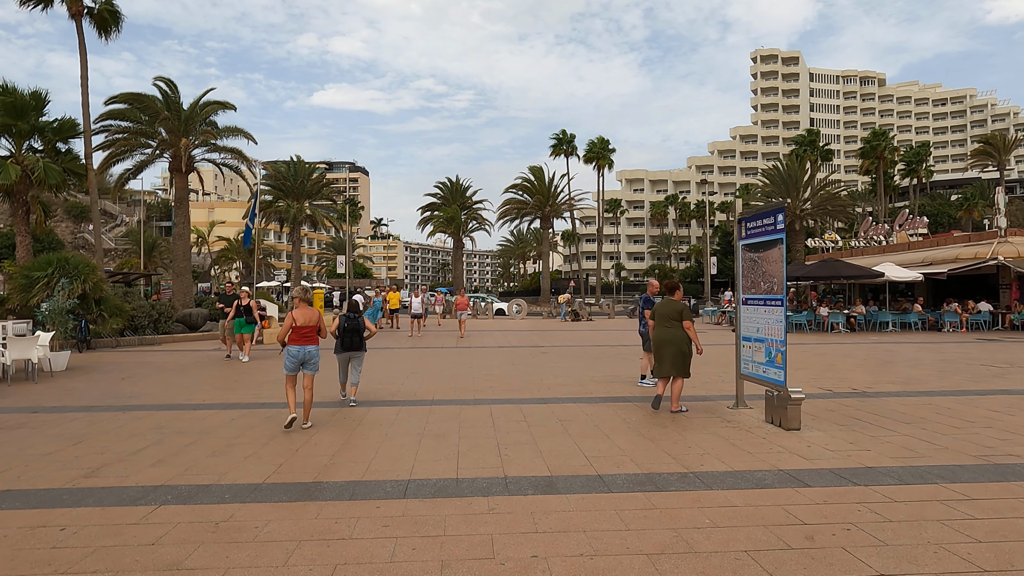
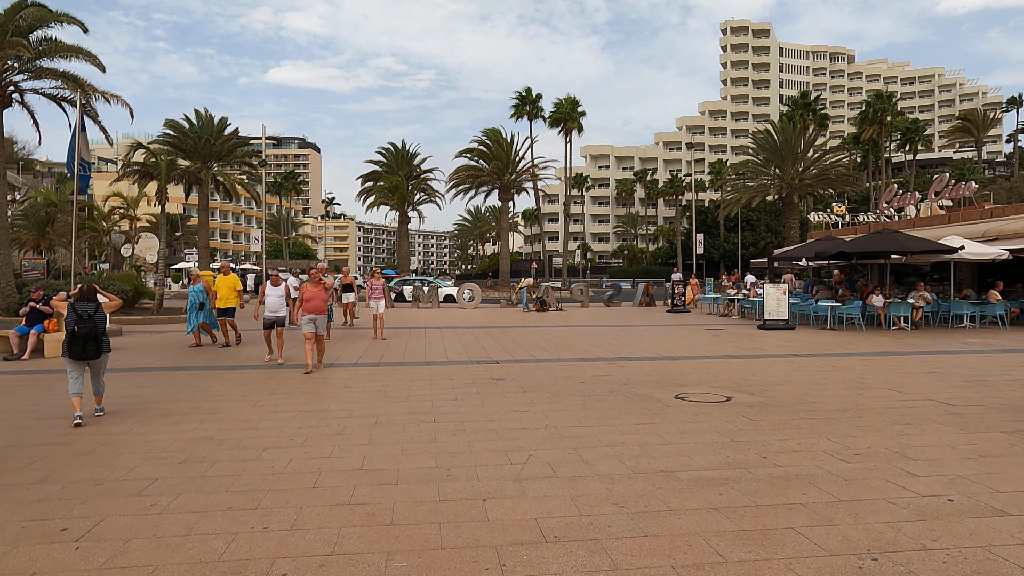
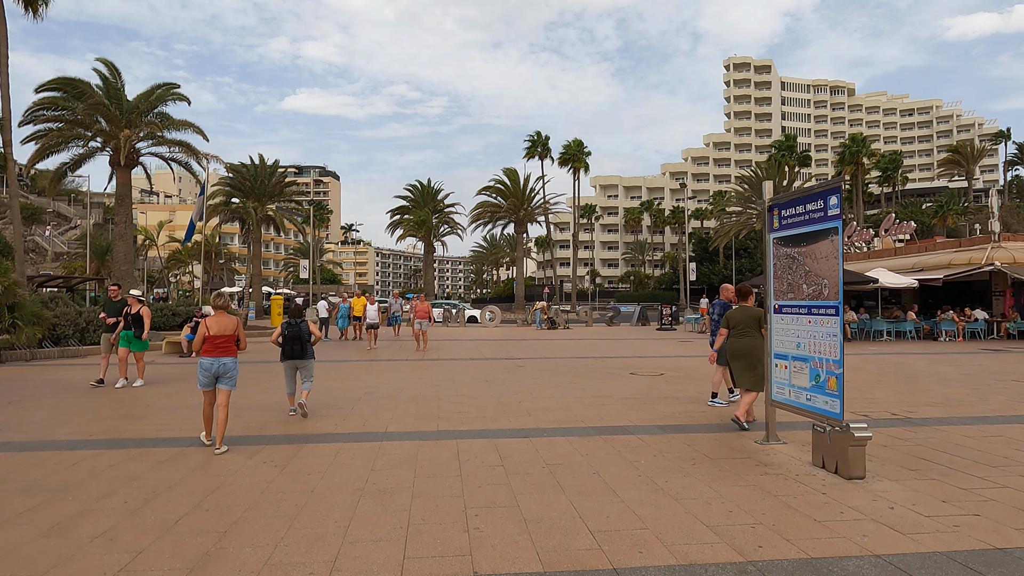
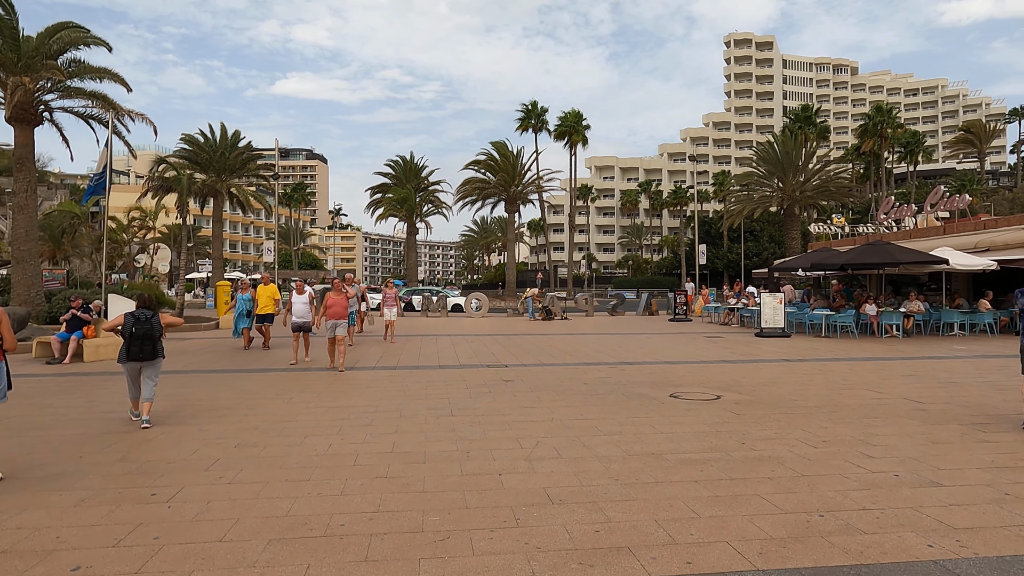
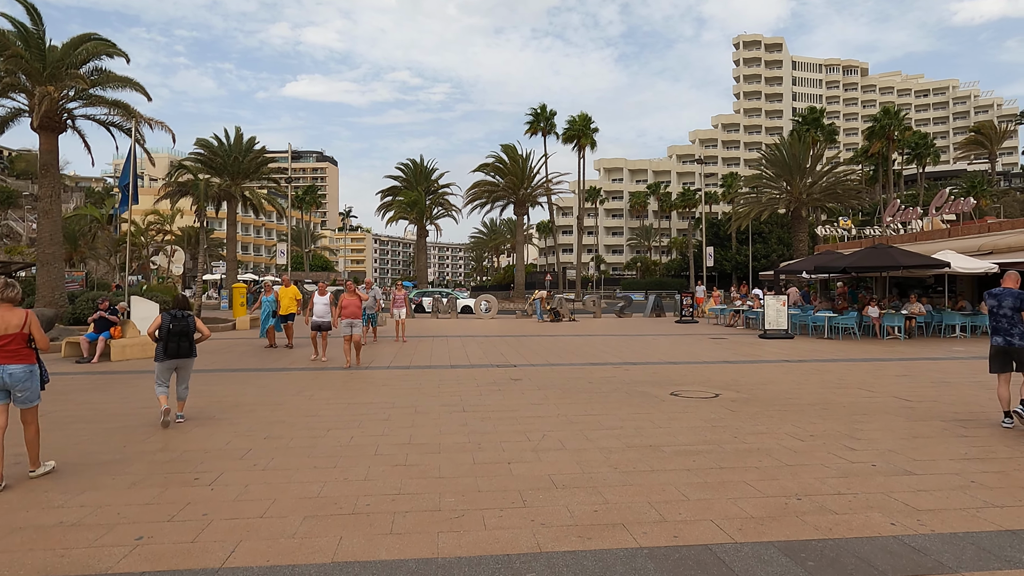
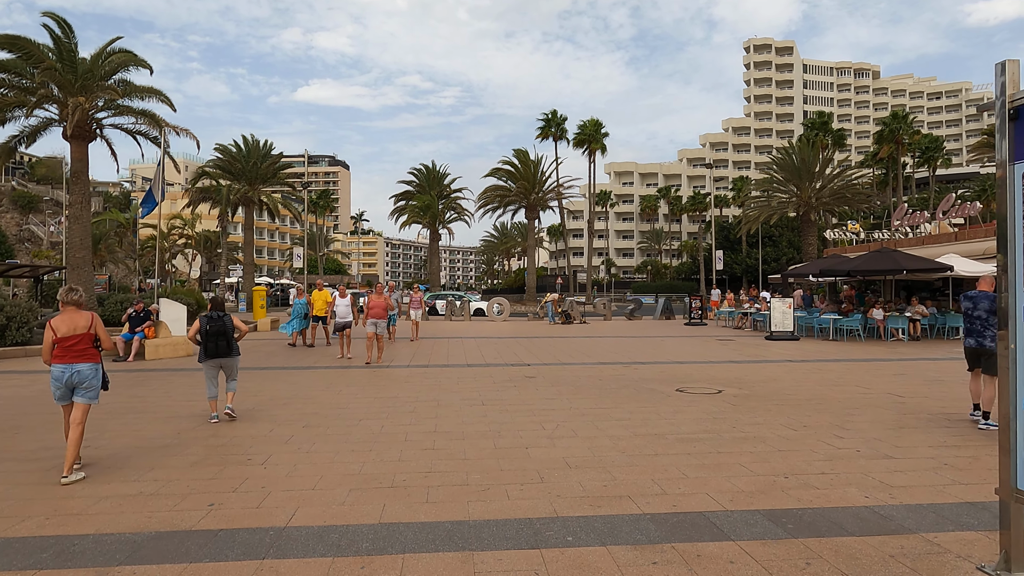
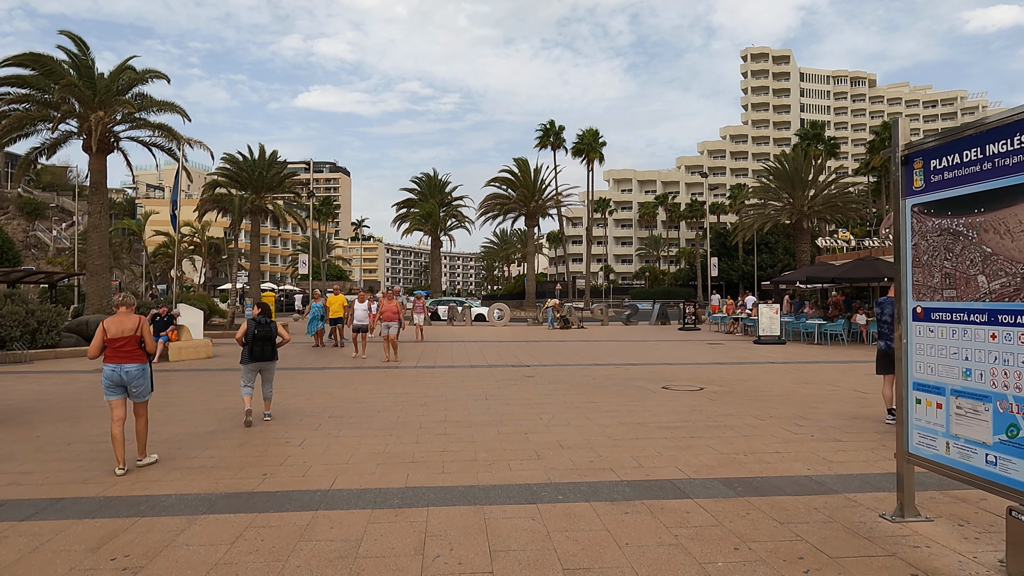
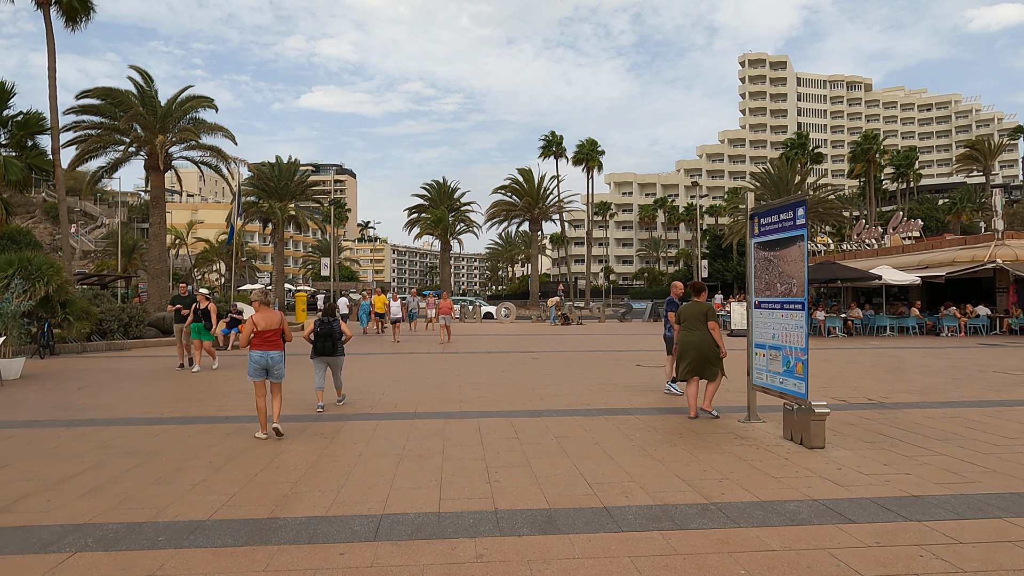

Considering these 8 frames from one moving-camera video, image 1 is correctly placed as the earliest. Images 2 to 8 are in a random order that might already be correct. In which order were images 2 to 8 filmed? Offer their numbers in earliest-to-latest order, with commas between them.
8, 3, 7, 6, 5, 4, 2
